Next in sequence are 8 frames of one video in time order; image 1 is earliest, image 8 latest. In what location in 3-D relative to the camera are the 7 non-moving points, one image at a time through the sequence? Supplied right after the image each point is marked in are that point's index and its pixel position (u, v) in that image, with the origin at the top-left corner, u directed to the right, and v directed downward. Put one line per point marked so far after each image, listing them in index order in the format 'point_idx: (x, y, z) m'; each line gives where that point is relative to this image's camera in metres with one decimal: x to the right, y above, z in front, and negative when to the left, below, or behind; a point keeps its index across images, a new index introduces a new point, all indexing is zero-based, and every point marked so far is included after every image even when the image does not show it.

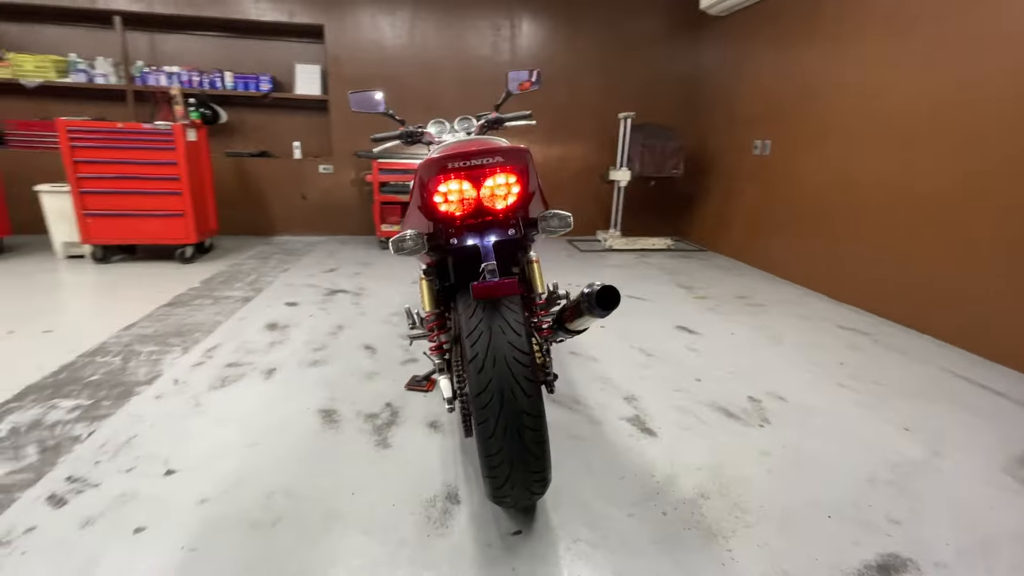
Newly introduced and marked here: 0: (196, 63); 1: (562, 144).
0: (-3.1, +2.2, +4.7) m
1: (+0.5, +1.5, +5.1) m
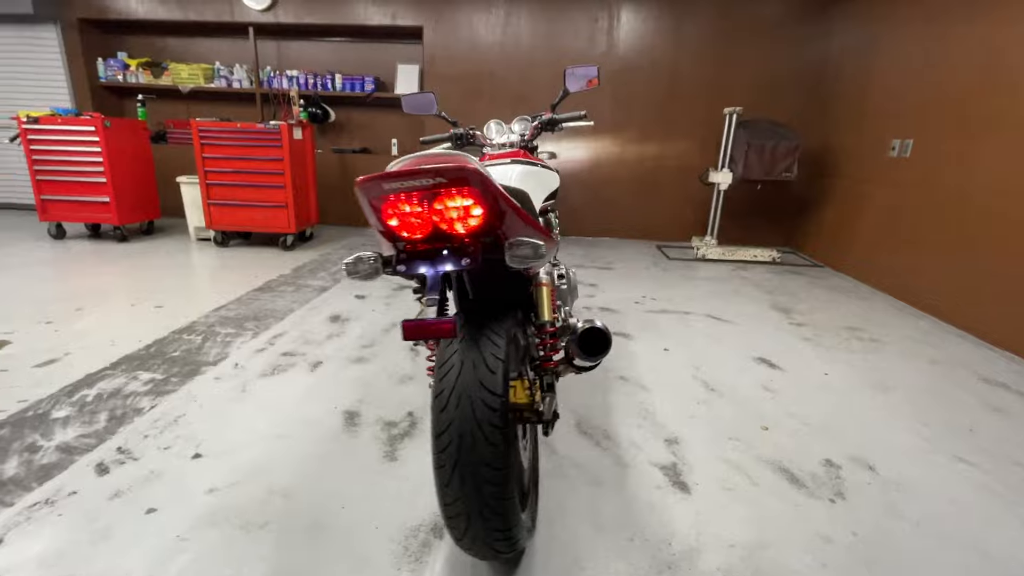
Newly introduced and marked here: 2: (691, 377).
0: (-2.1, +2.4, +5.1) m
1: (+1.4, +1.4, +4.7) m
2: (+0.8, -0.4, +2.1) m
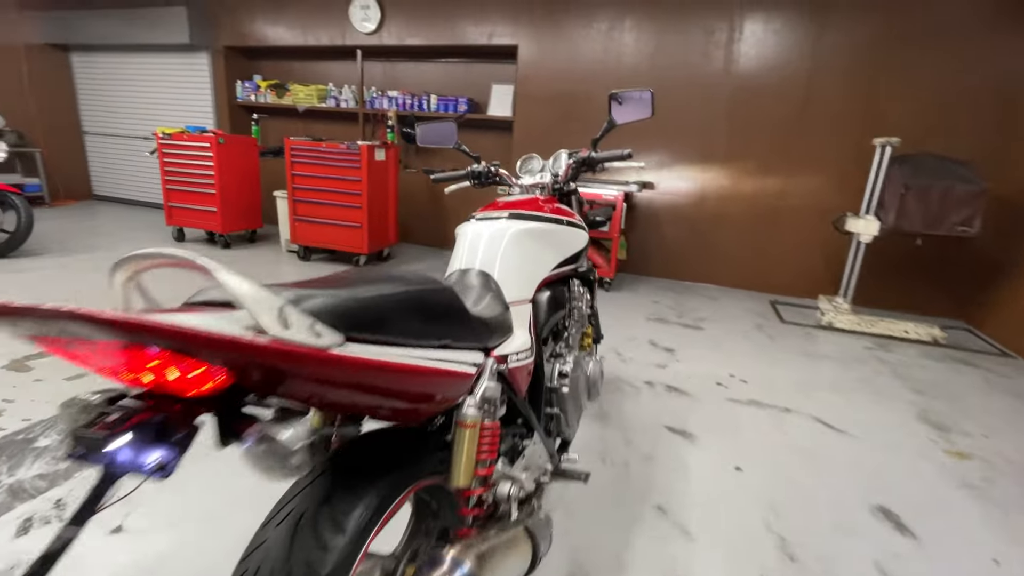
0: (-1.1, +2.2, +5.1) m
1: (+2.2, +0.9, +3.9) m
2: (+0.8, -0.8, +1.5) m
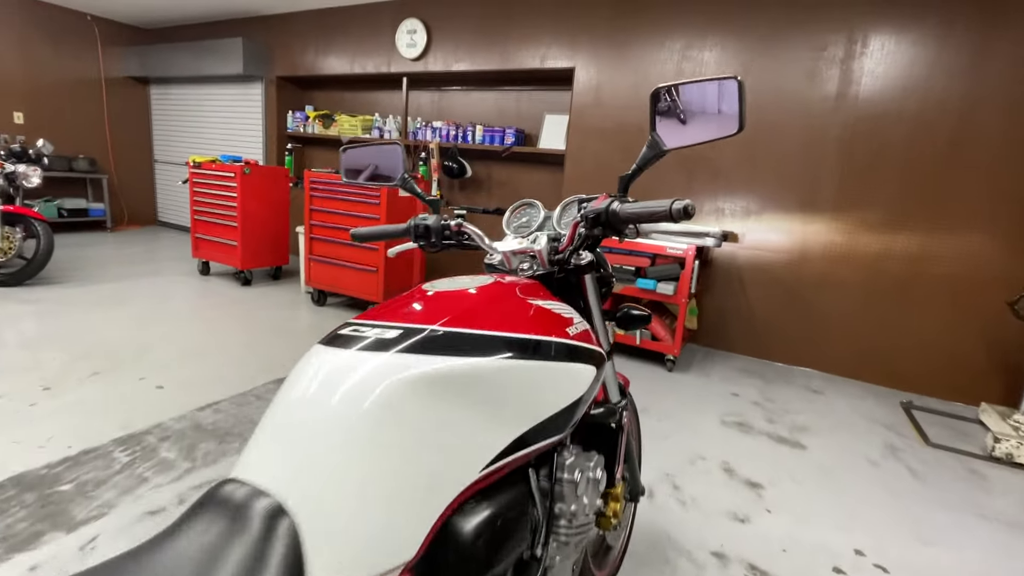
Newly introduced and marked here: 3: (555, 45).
0: (-0.5, +1.7, +4.7) m
1: (+2.5, +0.3, +2.8) m
2: (+0.6, -1.1, +0.6) m
3: (+0.4, +1.9, +3.8) m
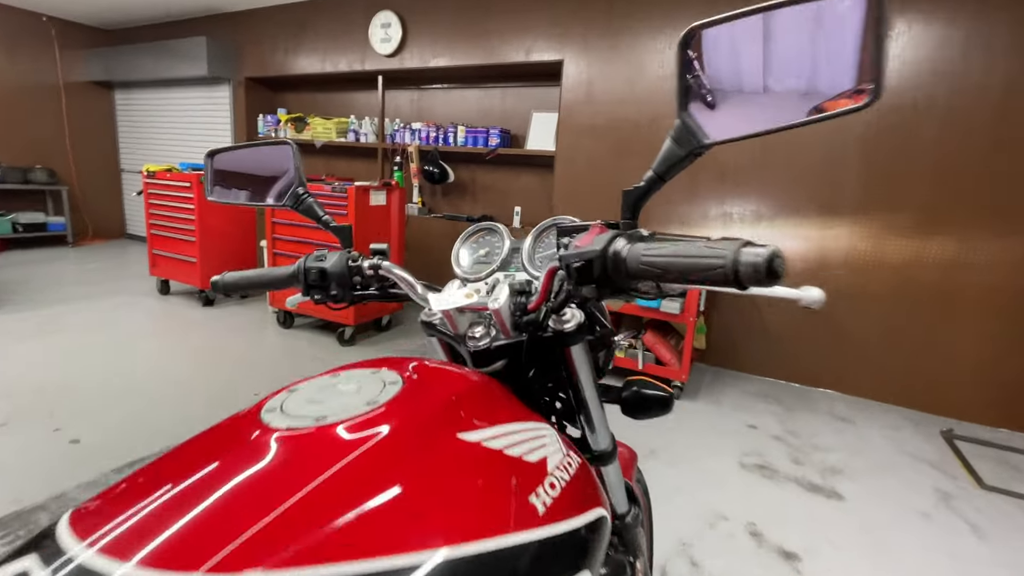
0: (-0.6, +1.5, +4.3) m
1: (+2.4, +0.3, +2.5) m
2: (+0.6, -1.2, +0.3) m
3: (+0.2, +1.8, +3.5) m
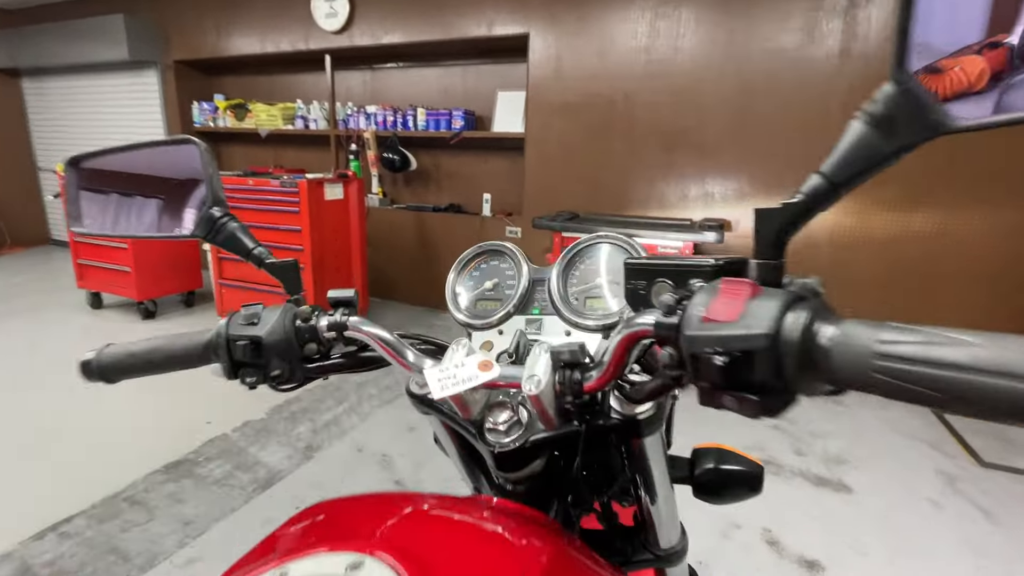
0: (-1.0, +1.6, +4.0) m
1: (+2.2, +0.4, +2.5) m
2: (+0.7, -1.2, +0.1) m
3: (-0.1, +1.9, +3.2) m
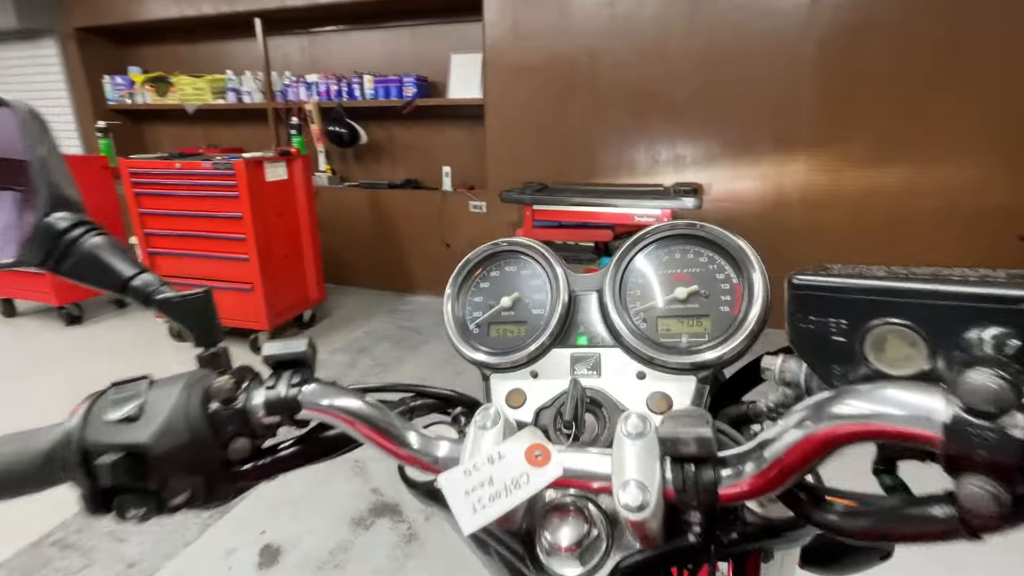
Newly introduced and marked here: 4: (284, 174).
0: (-1.3, +1.7, +3.6) m
1: (+2.1, +0.6, +2.4) m
2: (+0.8, -1.2, +0.1) m
3: (-0.4, +2.0, +2.9) m
4: (-1.3, +0.6, +2.7) m
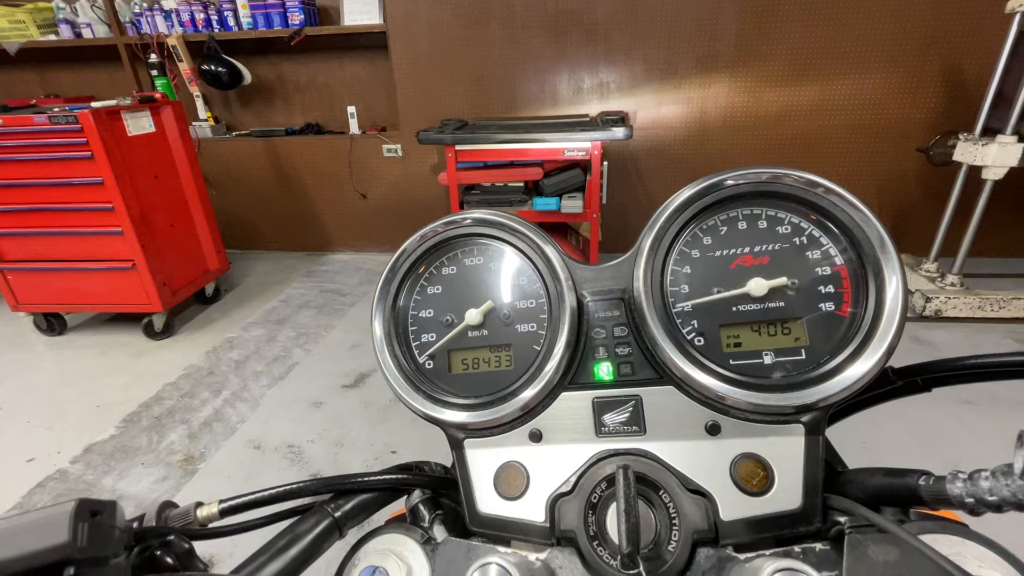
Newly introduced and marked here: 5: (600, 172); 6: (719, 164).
0: (-2.0, +1.9, +3.0) m
1: (+1.6, +1.1, +2.5) m
2: (+0.9, -1.1, +0.3) m
3: (-0.9, +2.2, +2.4) m
4: (-1.7, +0.7, +2.2) m
5: (+0.4, +0.5, +2.2) m
6: (+1.2, +0.7, +2.7) m
